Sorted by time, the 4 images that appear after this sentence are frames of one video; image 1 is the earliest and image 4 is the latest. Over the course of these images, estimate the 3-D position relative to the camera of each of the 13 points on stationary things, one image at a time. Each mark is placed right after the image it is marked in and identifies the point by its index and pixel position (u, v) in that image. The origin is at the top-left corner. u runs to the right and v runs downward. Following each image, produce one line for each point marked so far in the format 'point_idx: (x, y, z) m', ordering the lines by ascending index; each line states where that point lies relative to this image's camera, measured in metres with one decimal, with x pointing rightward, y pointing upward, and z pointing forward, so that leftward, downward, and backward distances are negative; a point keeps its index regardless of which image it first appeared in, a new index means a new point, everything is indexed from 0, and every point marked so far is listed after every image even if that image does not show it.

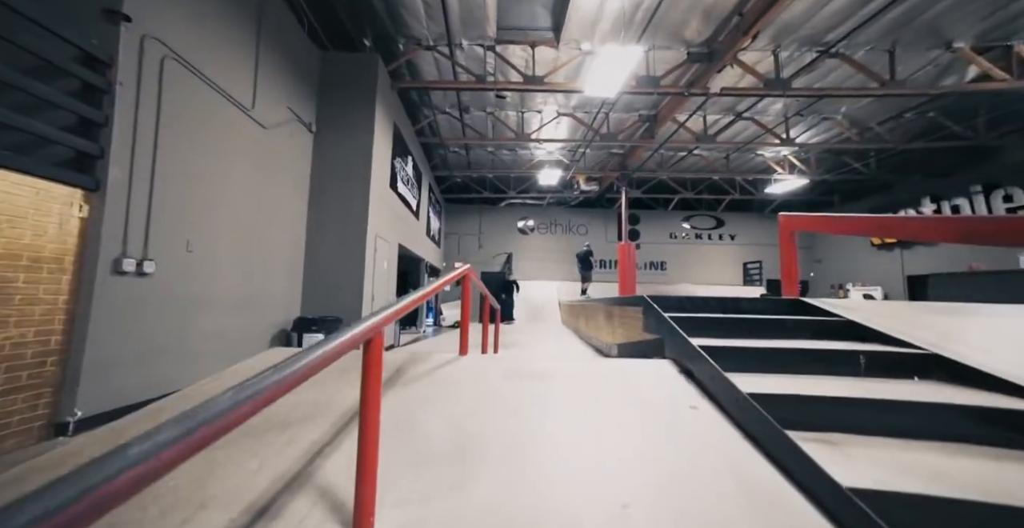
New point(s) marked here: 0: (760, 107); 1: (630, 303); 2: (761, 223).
0: (+4.3, +2.8, +6.3) m
1: (+0.9, -0.3, +2.7) m
2: (+8.1, +1.3, +11.6) m
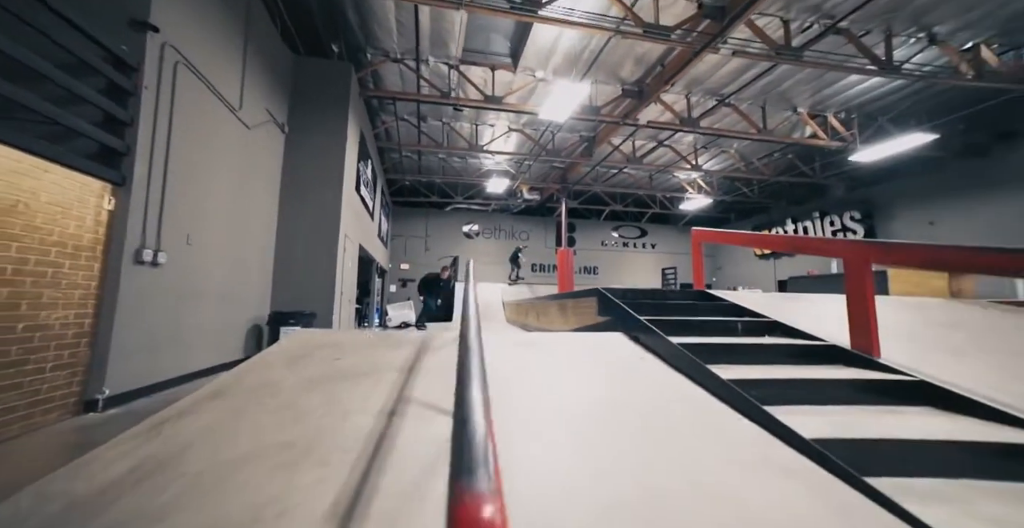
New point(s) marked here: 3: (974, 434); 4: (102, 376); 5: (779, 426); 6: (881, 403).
0: (+3.4, +2.7, +7.6) m
1: (+0.7, -0.3, +3.4) m
2: (+6.2, +1.1, +13.5) m
3: (+1.7, -0.6, +1.3) m
4: (-2.3, -0.6, +2.0) m
5: (+1.0, -0.6, +1.3) m
6: (+1.7, -0.6, +1.6) m
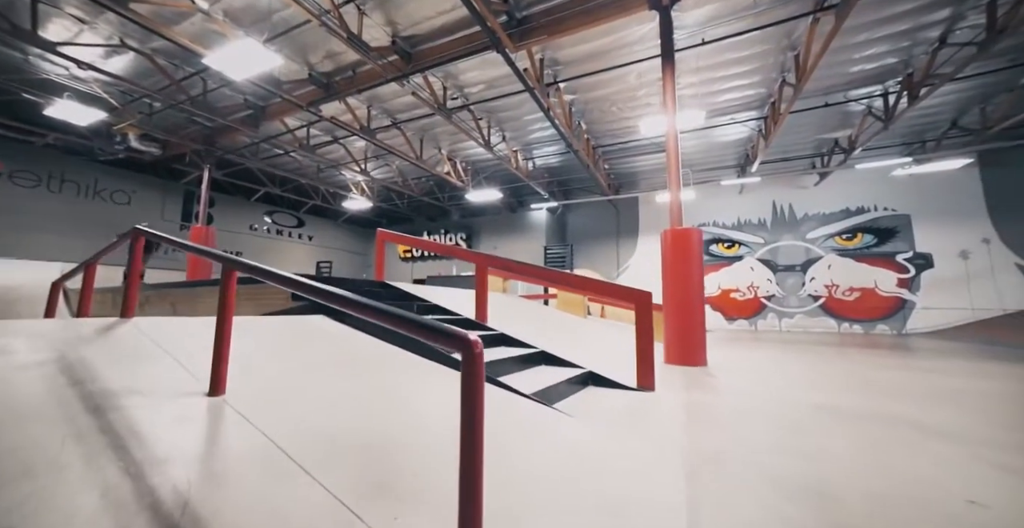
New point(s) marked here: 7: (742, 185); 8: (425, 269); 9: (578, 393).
0: (-3.6, +2.8, +8.0) m
1: (-2.2, -0.2, +3.1) m
2: (-6.7, +1.3, +13.7) m
3: (+0.1, -0.7, +2.7) m
4: (-2.9, -0.3, -0.1) m
5: (-0.3, -0.6, +2.1) m
6: (-0.2, -0.6, +2.8) m
7: (+6.9, +2.3, +10.6) m
8: (-2.9, -0.2, +11.8) m
9: (+0.5, -0.8, +2.4) m
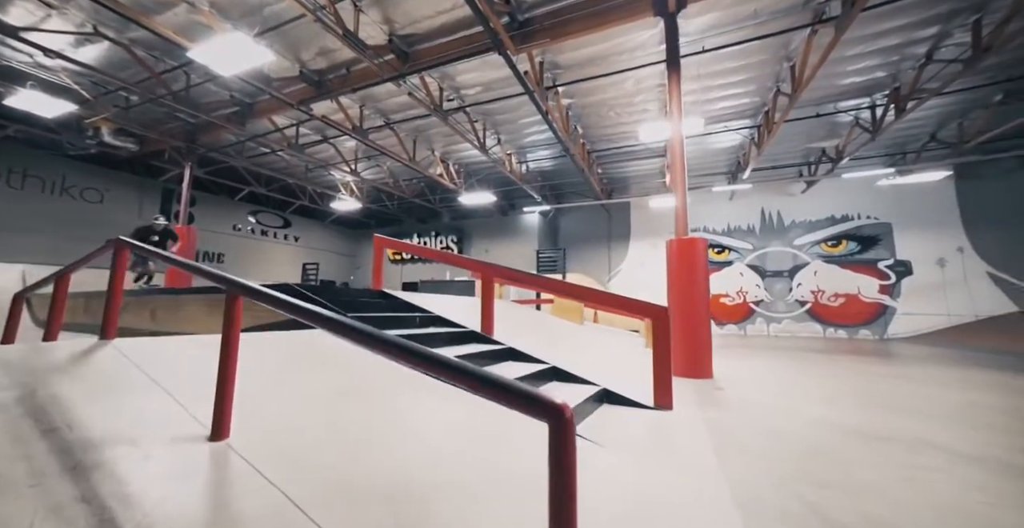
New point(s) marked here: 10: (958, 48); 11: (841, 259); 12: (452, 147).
0: (-3.7, +2.7, +7.8) m
1: (-2.1, -0.2, +2.9) m
2: (-7.0, +1.2, +13.3) m
3: (+0.1, -0.7, +2.6) m
4: (-2.7, -0.4, -0.3) m
5: (-0.2, -0.7, +2.0) m
6: (-0.1, -0.7, +2.7) m
7: (+6.7, +2.2, +10.7) m
8: (-3.1, -0.3, +11.6) m
9: (+0.5, -0.9, +2.3) m
10: (+7.0, +3.4, +5.6) m
11: (+9.0, +0.1, +9.7) m
12: (-1.4, +2.7, +8.3) m
